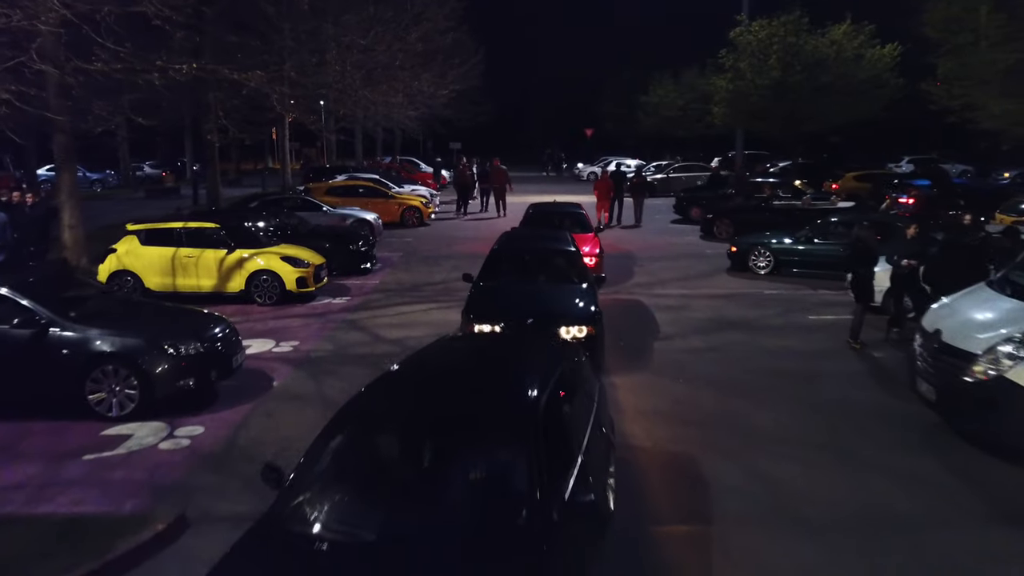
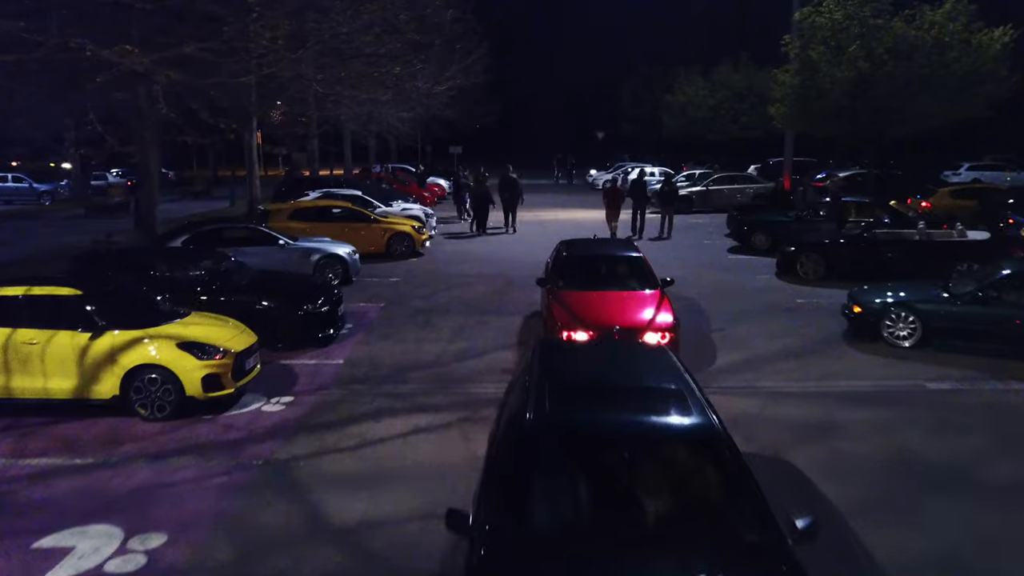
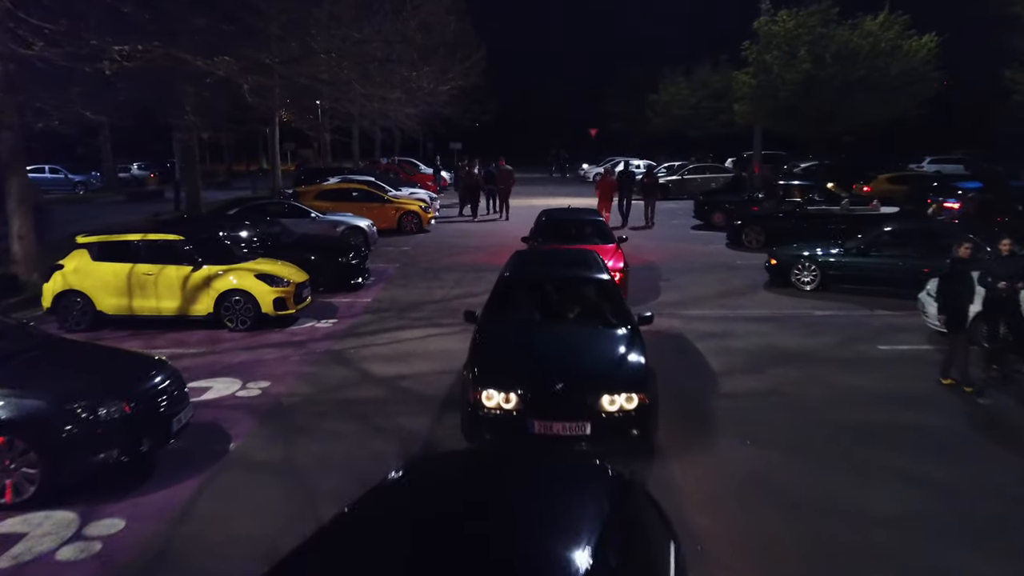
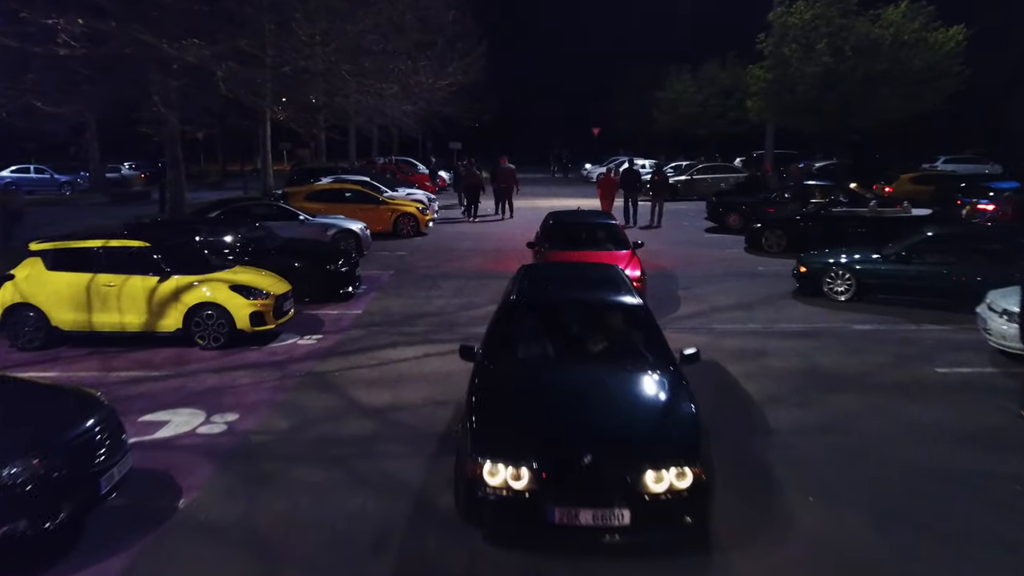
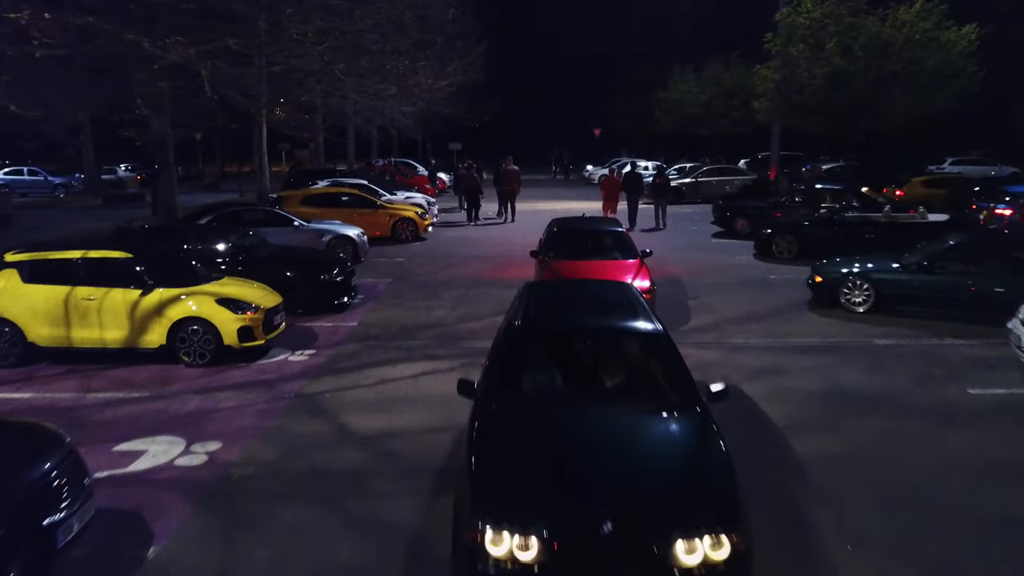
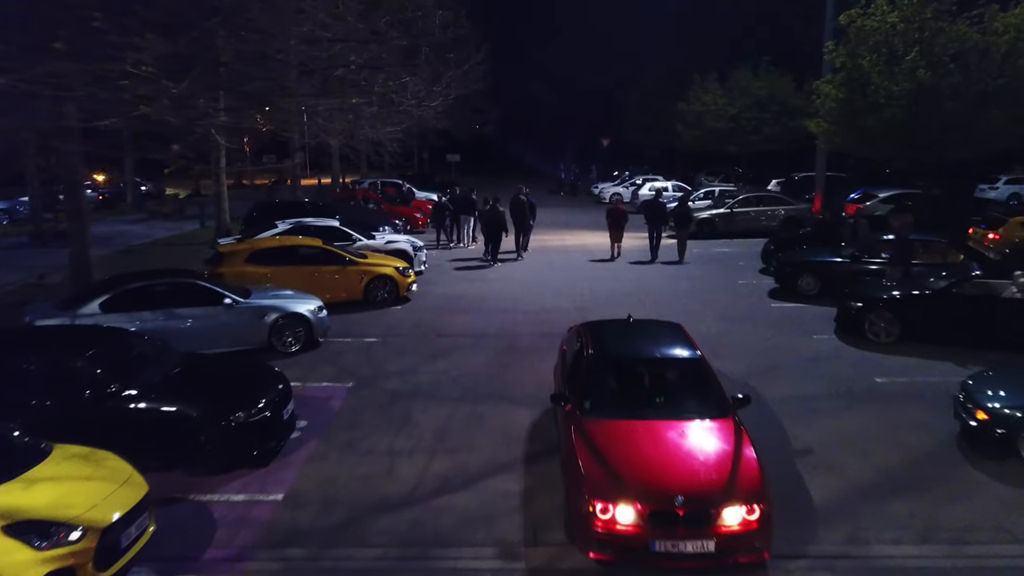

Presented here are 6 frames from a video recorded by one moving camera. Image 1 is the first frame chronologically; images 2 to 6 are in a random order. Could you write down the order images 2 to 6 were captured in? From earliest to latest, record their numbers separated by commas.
3, 4, 5, 2, 6
